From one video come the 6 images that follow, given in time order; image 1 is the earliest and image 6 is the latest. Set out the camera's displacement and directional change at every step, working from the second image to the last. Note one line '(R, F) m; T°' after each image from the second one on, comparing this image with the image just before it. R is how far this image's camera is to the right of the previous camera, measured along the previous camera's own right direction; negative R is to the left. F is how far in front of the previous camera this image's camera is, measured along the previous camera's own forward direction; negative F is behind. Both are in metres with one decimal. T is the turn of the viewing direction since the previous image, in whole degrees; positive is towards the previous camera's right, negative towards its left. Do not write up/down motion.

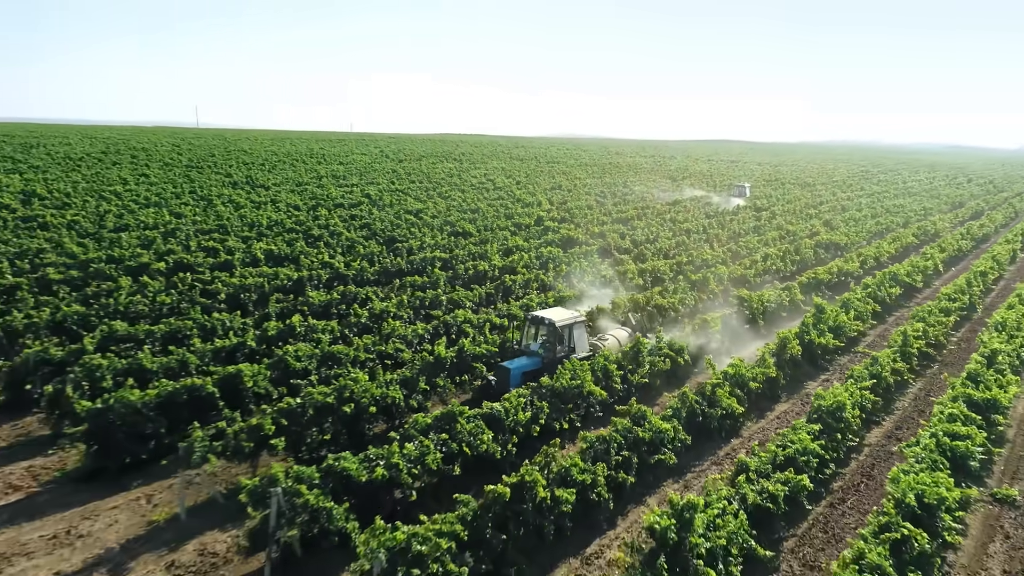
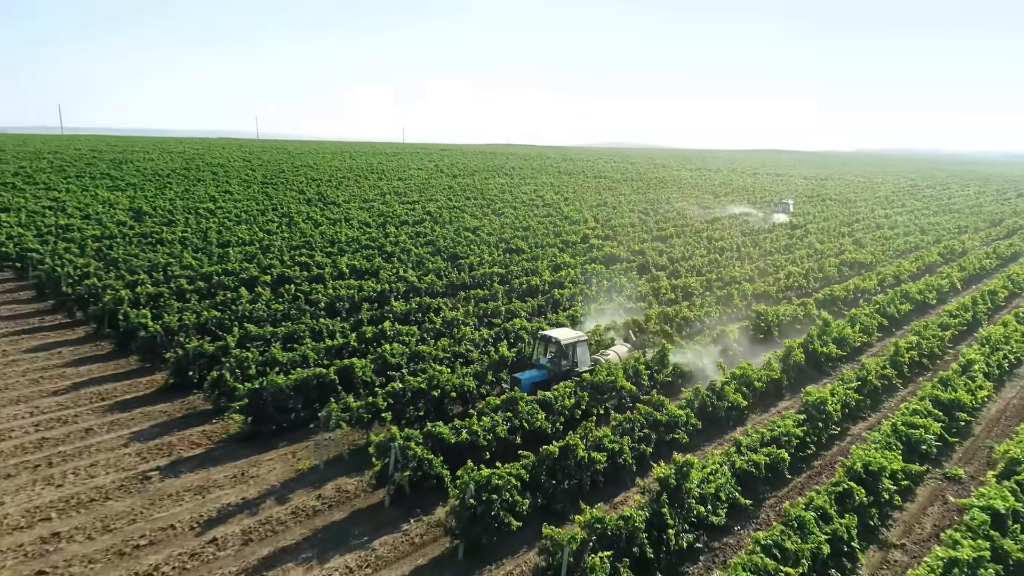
(0.0, -2.5) m; -4°
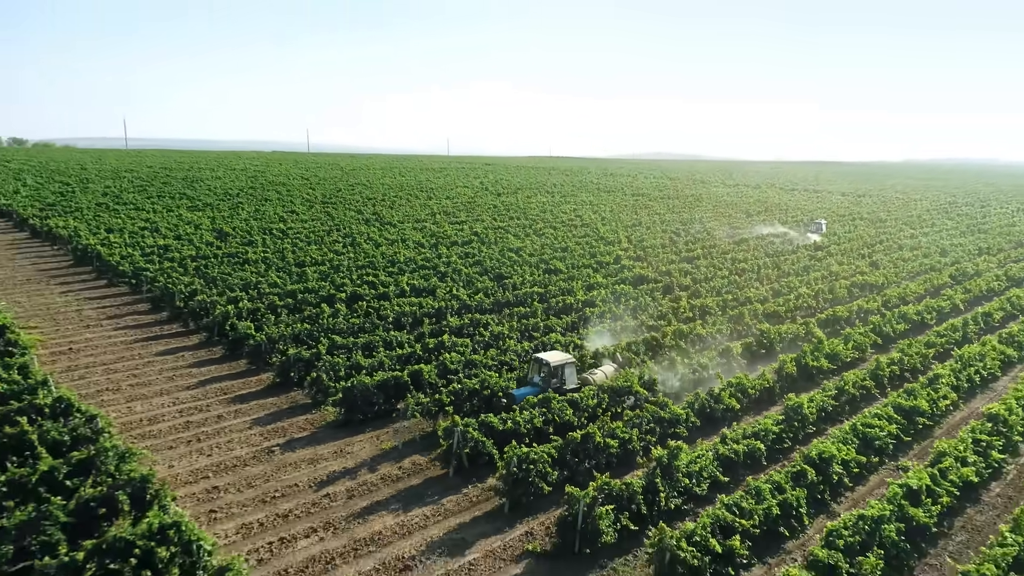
(+0.1, -2.9) m; -3°
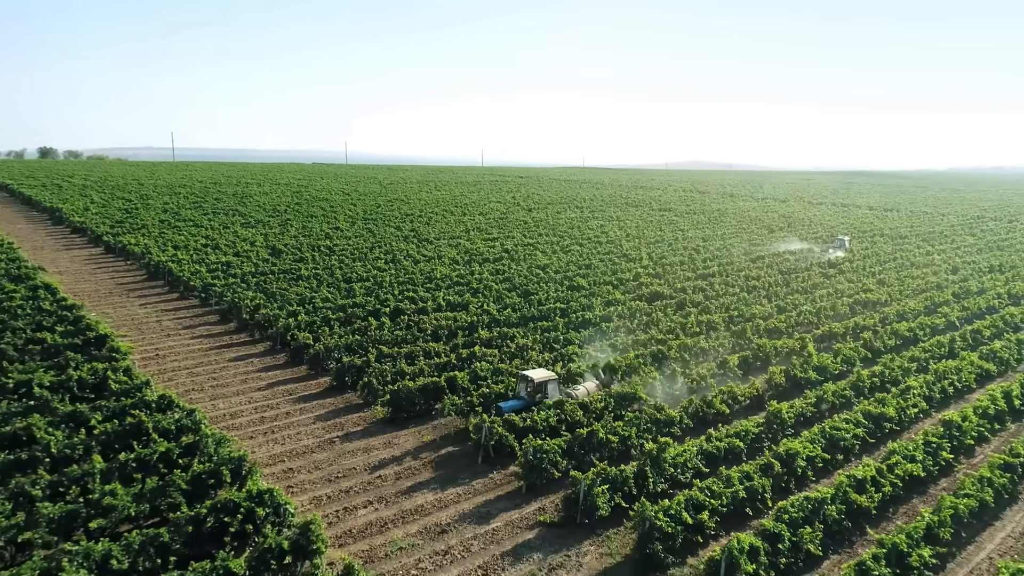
(+0.3, -2.5) m; -3°
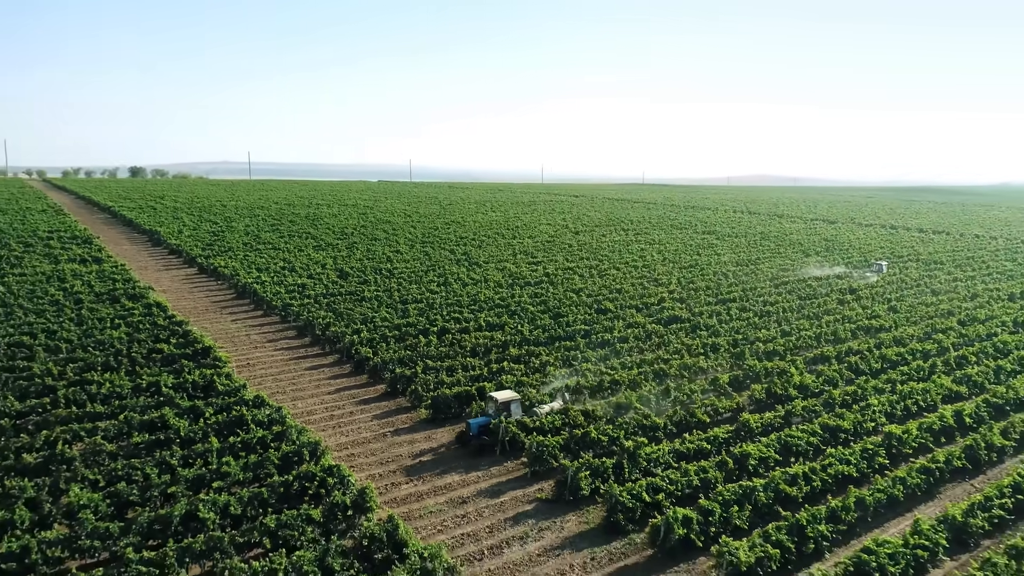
(+1.2, -3.9) m; -5°
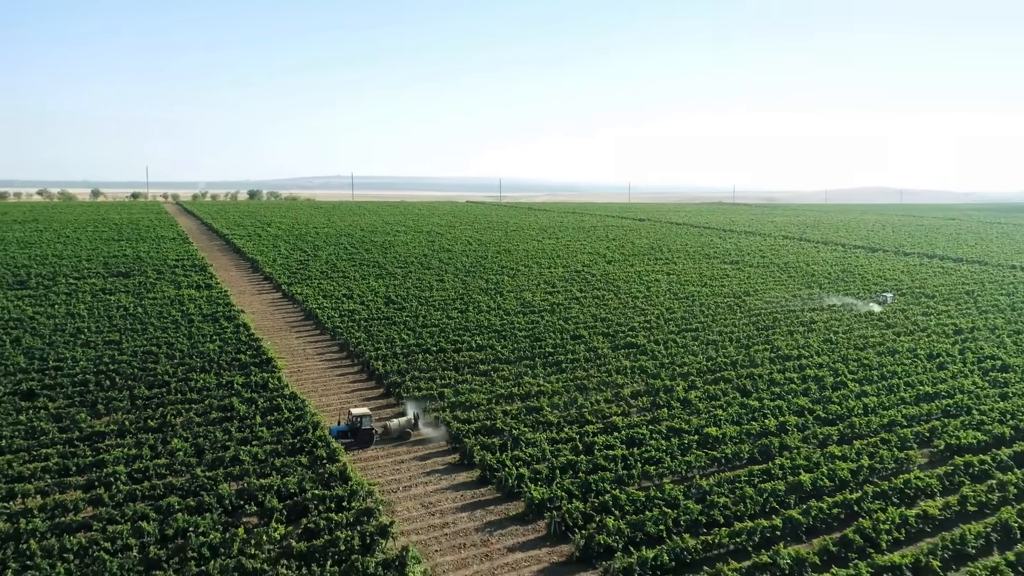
(+6.2, -8.7) m; -8°
